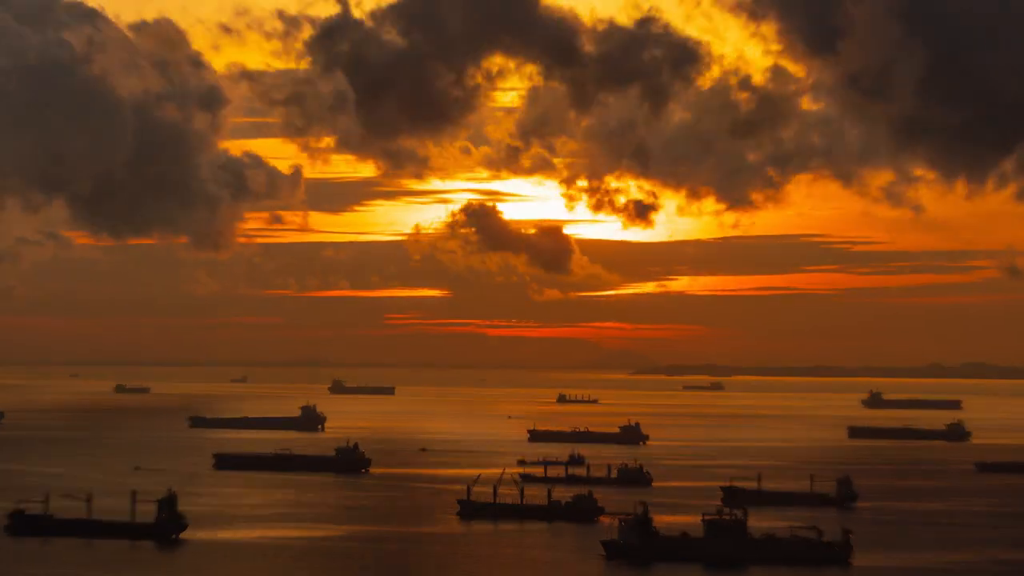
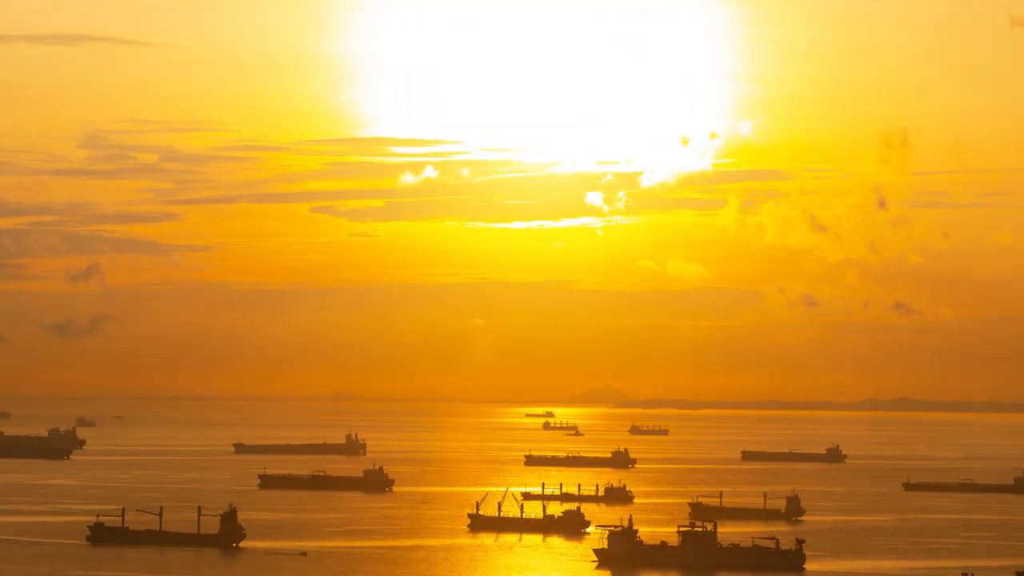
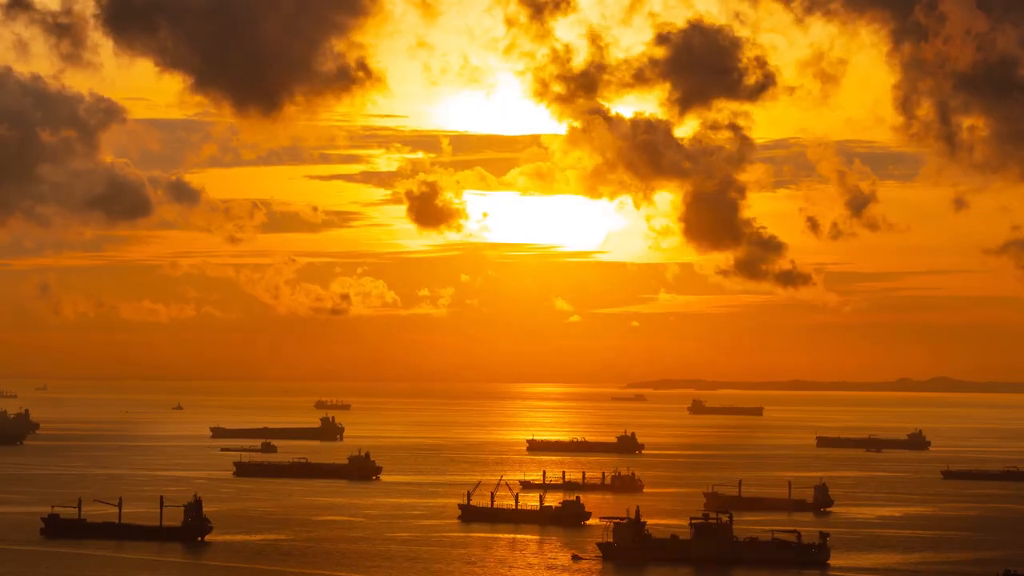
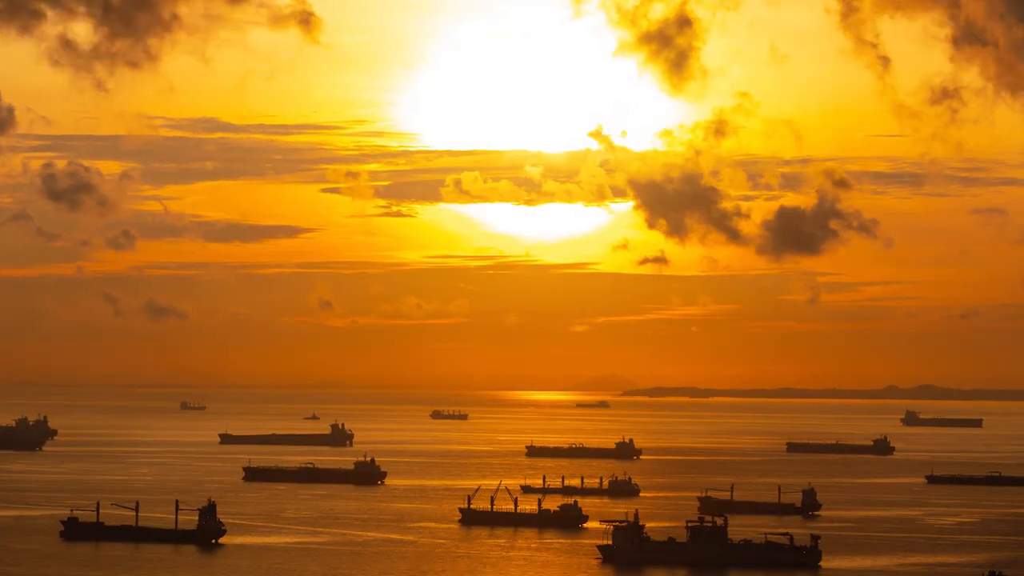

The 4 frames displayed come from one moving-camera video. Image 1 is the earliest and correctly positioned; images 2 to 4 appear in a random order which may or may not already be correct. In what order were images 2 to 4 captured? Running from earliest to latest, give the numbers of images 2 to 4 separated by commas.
3, 4, 2
